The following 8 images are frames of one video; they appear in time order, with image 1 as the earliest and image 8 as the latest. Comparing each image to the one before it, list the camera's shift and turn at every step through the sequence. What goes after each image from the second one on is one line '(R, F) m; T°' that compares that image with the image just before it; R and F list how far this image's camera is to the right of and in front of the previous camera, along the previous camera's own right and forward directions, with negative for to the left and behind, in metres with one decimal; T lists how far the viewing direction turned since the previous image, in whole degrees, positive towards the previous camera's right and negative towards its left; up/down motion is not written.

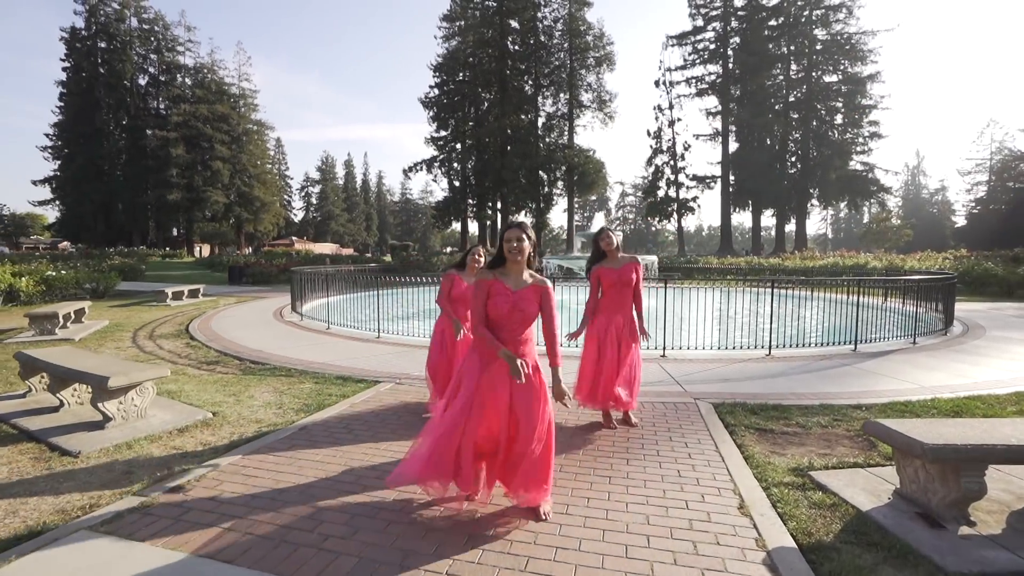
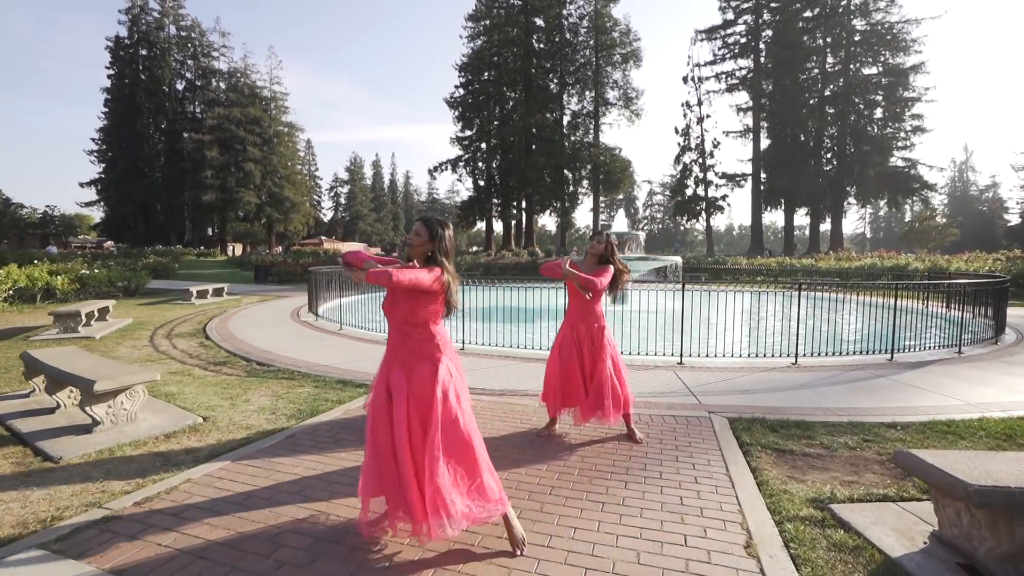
(+0.3, +0.3) m; -3°
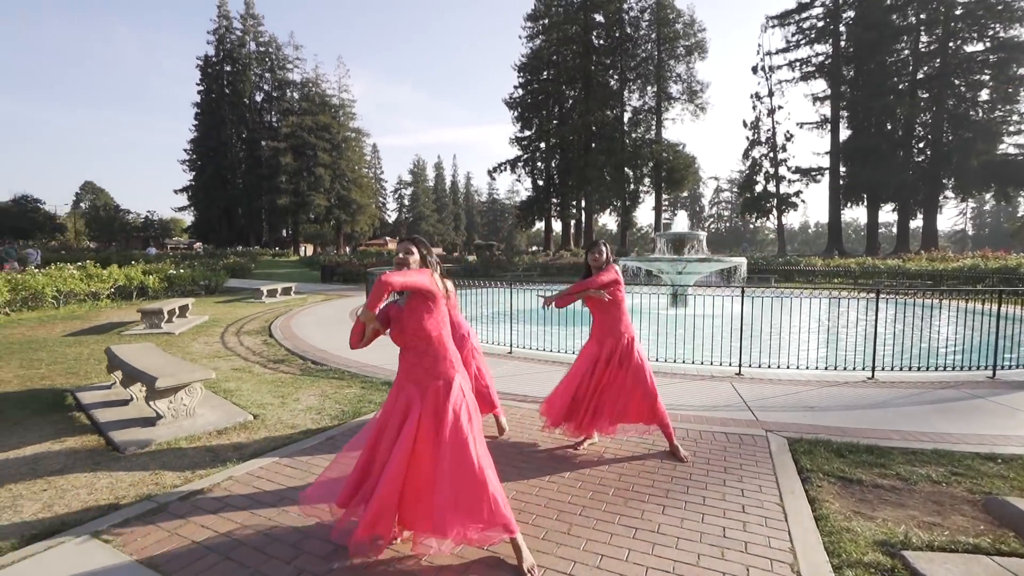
(+0.2, +0.1) m; -7°
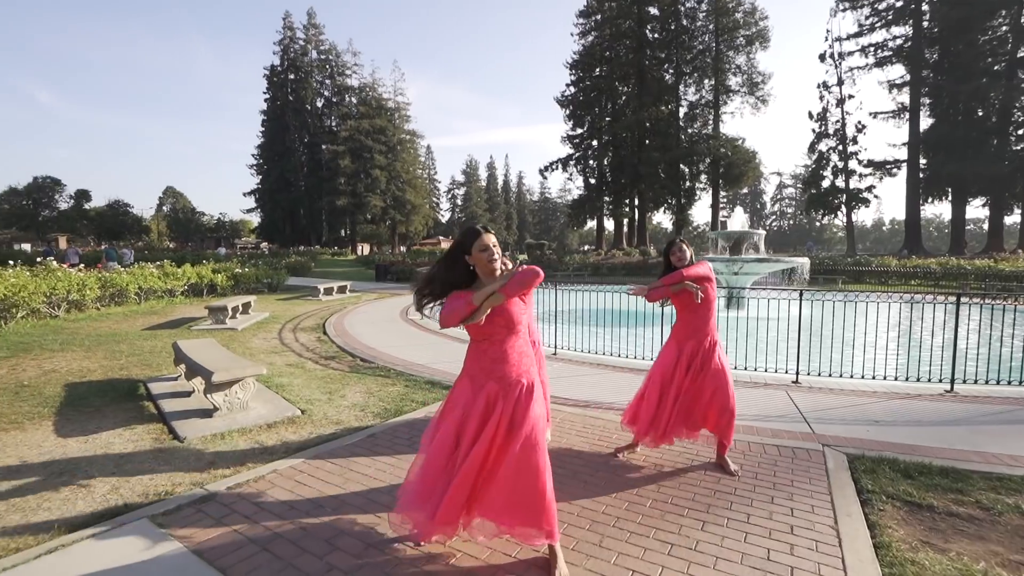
(+0.1, +0.1) m; -6°
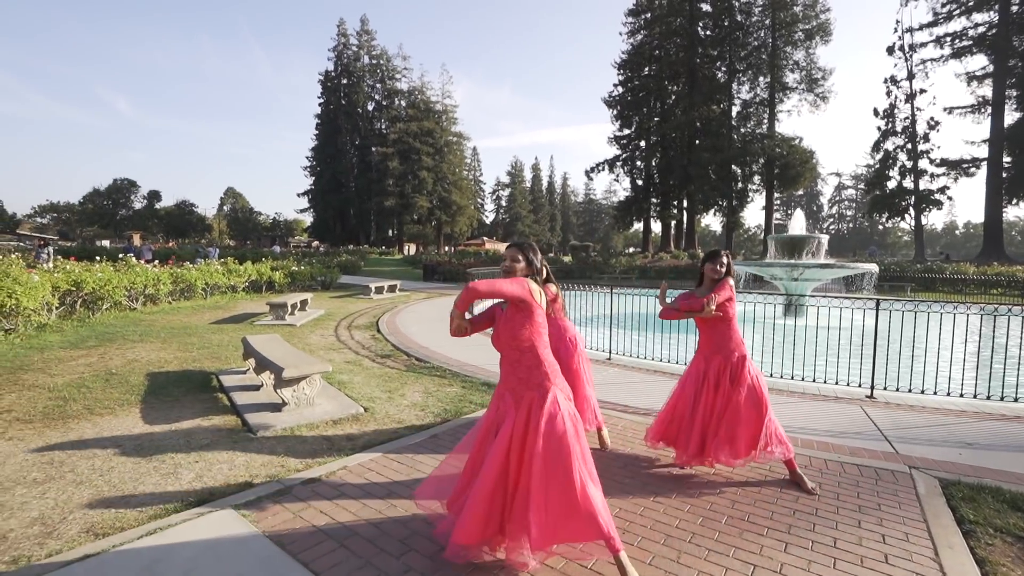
(-0.2, 0.0) m; -5°
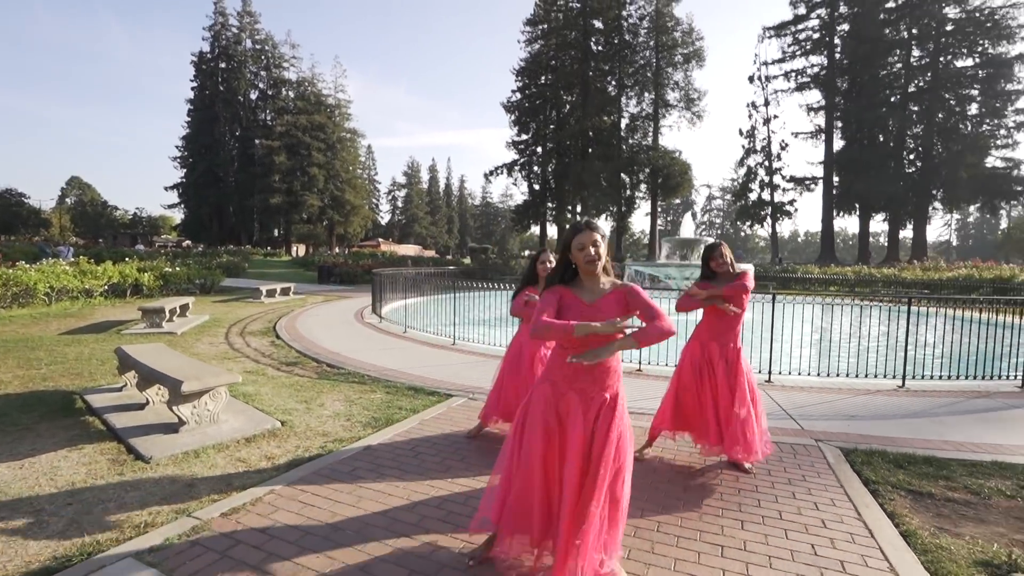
(-0.4, +0.2) m; +12°
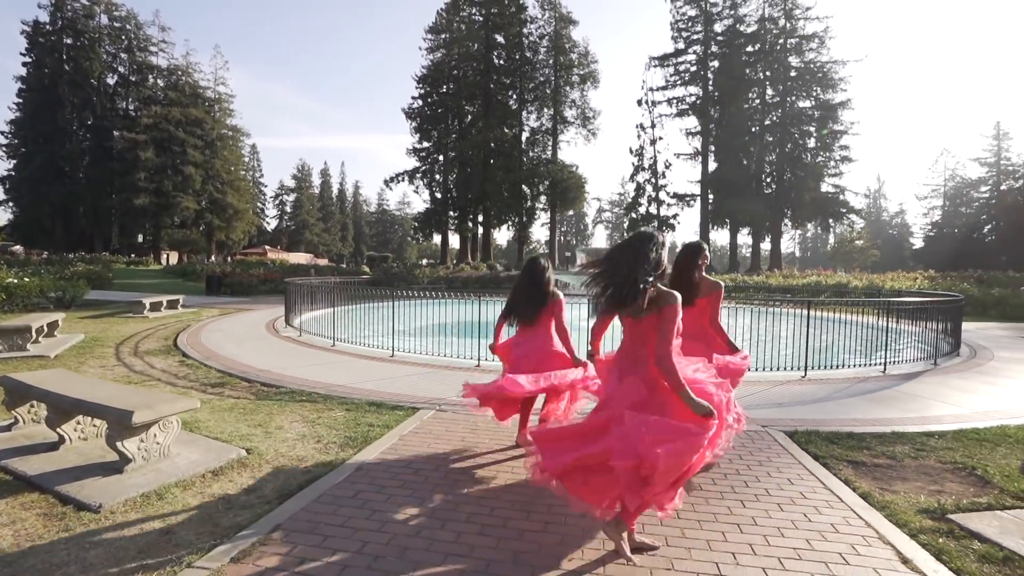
(-0.8, 0.0) m; +12°
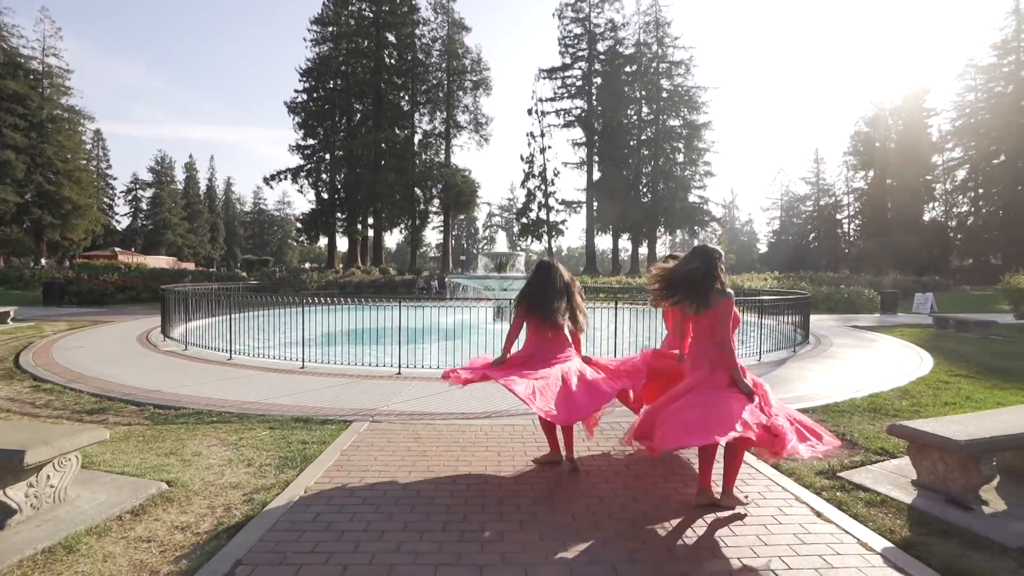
(-0.5, 0.0) m; +13°
